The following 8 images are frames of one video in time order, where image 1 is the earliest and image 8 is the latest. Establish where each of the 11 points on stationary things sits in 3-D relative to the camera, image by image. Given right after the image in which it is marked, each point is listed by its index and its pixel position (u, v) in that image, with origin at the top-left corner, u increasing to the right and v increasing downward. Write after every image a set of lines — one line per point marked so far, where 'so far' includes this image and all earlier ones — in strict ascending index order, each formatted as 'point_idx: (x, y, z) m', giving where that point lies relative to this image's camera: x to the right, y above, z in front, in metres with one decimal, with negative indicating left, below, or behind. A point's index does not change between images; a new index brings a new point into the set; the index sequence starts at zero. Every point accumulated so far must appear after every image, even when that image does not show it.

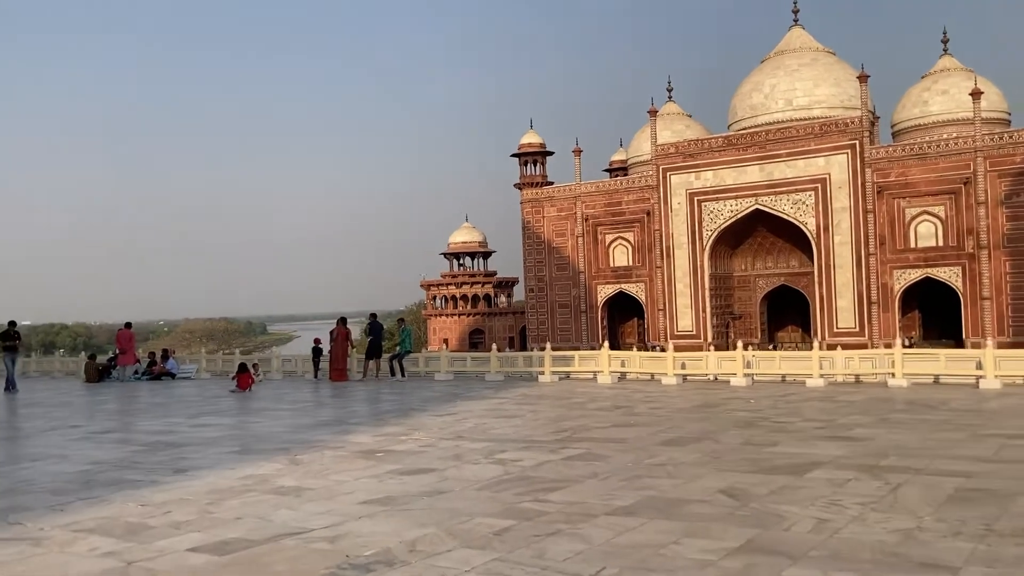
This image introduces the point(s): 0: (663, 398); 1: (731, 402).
0: (+1.9, -1.4, +11.7) m
1: (+2.5, -1.3, +10.8) m
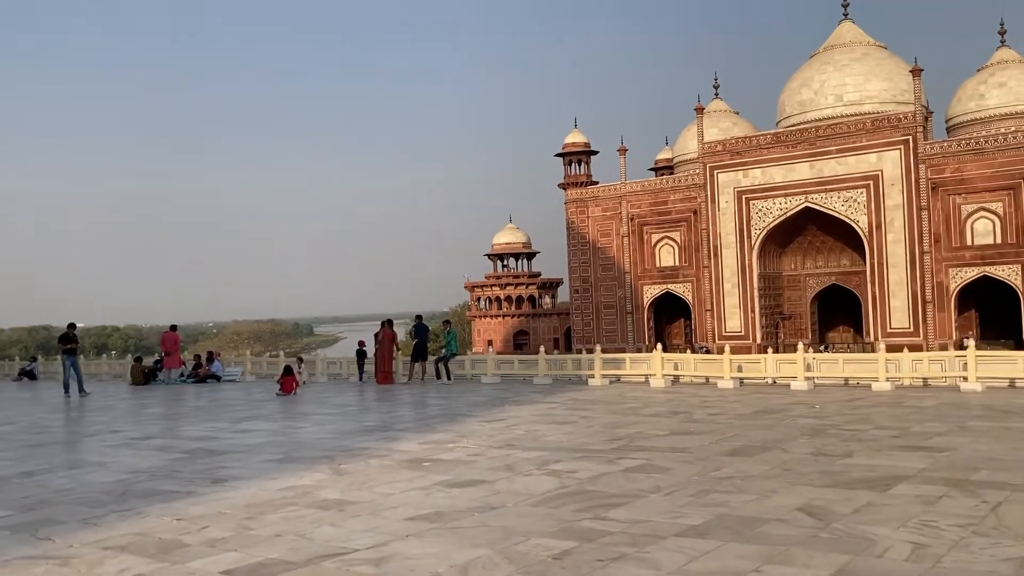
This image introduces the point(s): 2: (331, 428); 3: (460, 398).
0: (+2.5, -1.4, +11.2) m
1: (+3.1, -1.3, +10.3) m
2: (-1.9, -1.5, +10.1) m
3: (-0.7, -1.6, +14.2) m
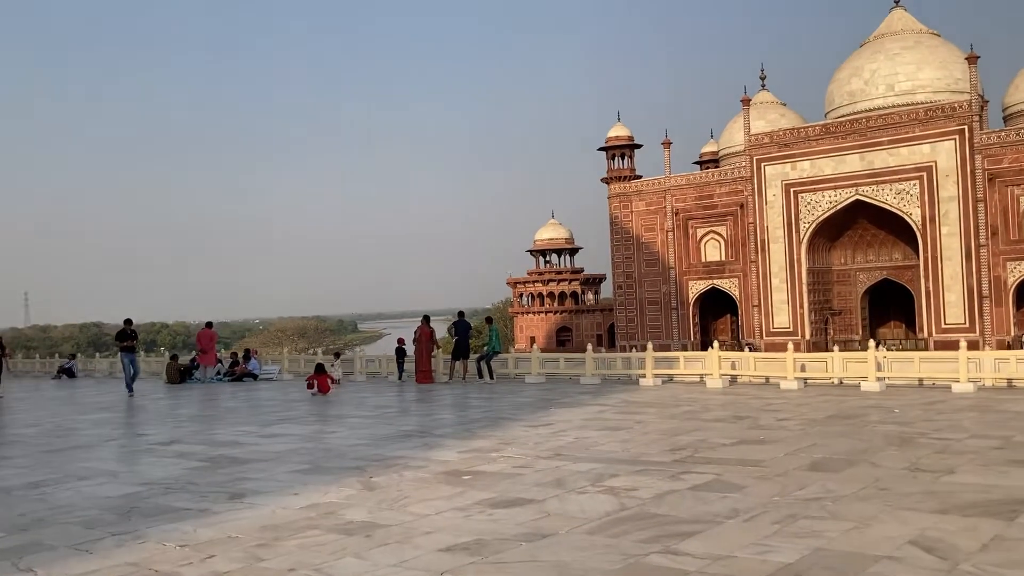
0: (+3.0, -1.3, +10.3) m
1: (+3.6, -1.2, +9.3) m
2: (-1.5, -1.4, +9.4) m
3: (-0.1, -1.6, +13.4) m
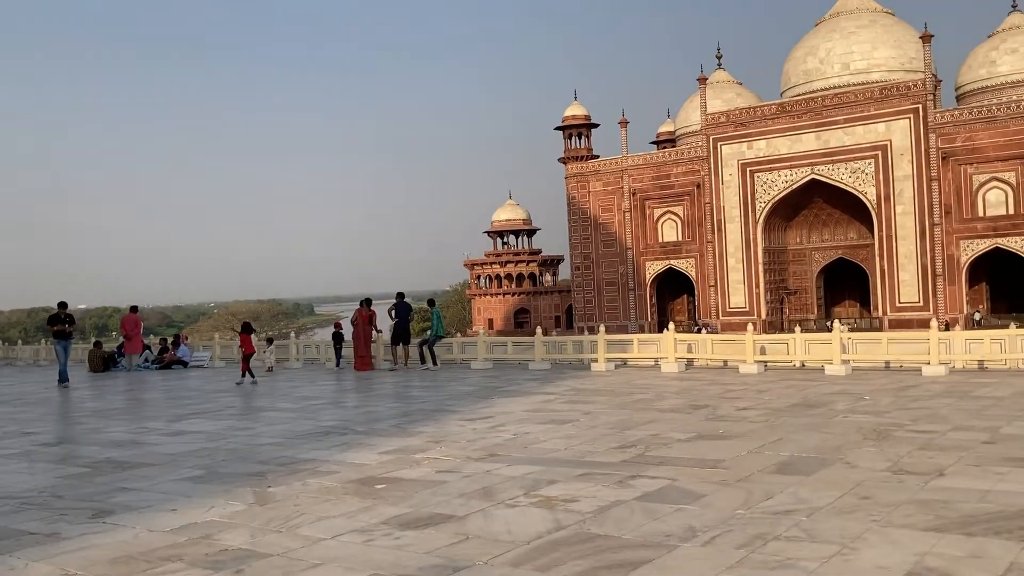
0: (+2.4, -1.1, +9.5) m
1: (+3.0, -1.0, +8.5) m
2: (-2.0, -1.3, +8.4) m
3: (-0.9, -1.3, +12.5) m
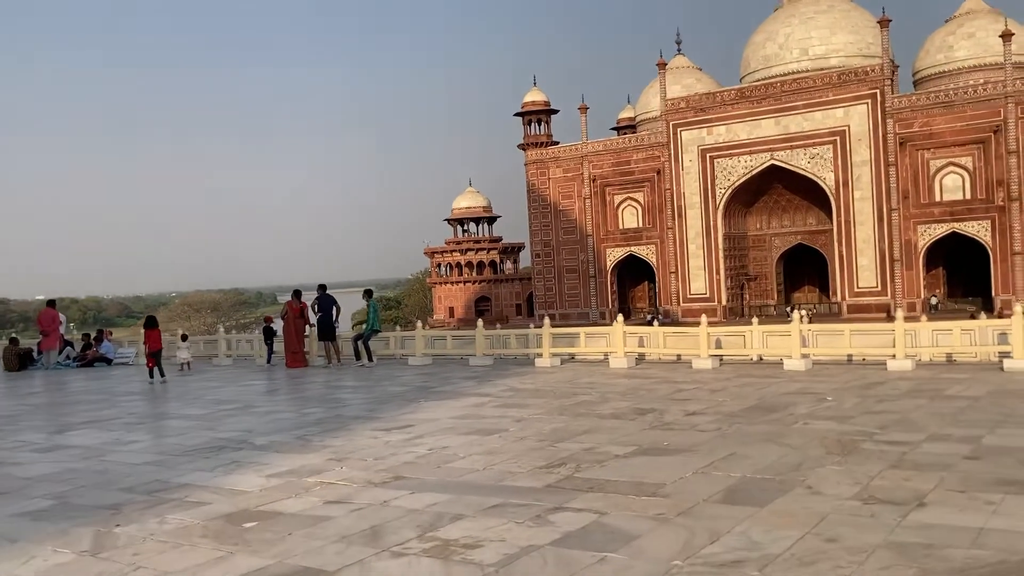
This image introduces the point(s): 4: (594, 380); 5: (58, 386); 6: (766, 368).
0: (+1.7, -1.0, +8.6) m
1: (+2.3, -0.9, +7.7) m
2: (-2.7, -1.2, +7.3) m
3: (-1.6, -1.2, +11.5) m
4: (+0.9, -1.0, +10.2) m
5: (-7.1, -1.5, +14.9) m
6: (+2.8, -0.9, +10.6) m
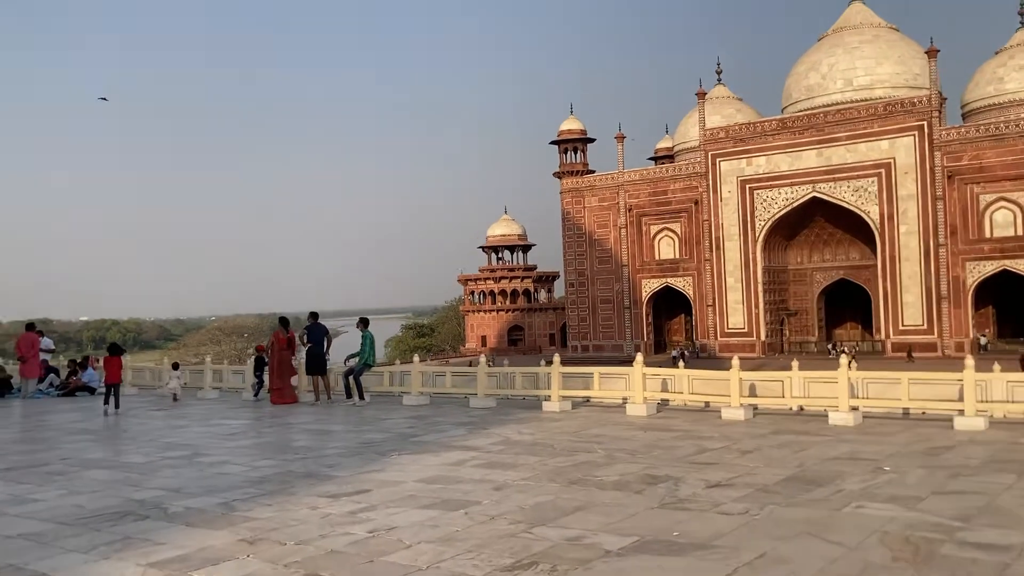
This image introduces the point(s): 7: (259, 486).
0: (+1.6, -1.3, +7.1) m
1: (+2.2, -1.2, +6.2) m
2: (-2.8, -1.4, +6.0) m
3: (-1.6, -1.5, +10.1) m
4: (+0.9, -1.3, +8.7) m
5: (-7.0, -1.9, +13.7) m
6: (+2.8, -1.3, +9.0) m
7: (-1.7, -1.4, +6.5) m
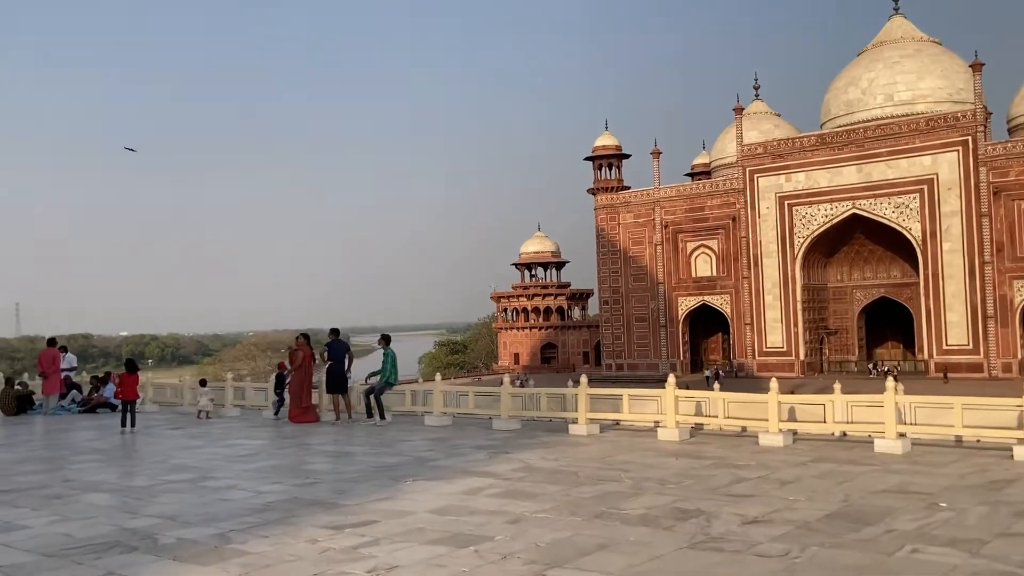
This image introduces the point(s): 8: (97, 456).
0: (+1.8, -1.4, +6.6) m
1: (+2.3, -1.3, +5.6) m
2: (-2.7, -1.5, +5.7) m
3: (-1.3, -1.7, +9.7) m
4: (+1.1, -1.5, +8.2) m
5: (-6.6, -2.1, +13.5) m
6: (+3.0, -1.4, +8.5) m
7: (-1.6, -1.5, +6.1) m
8: (-4.3, -1.7, +9.9) m
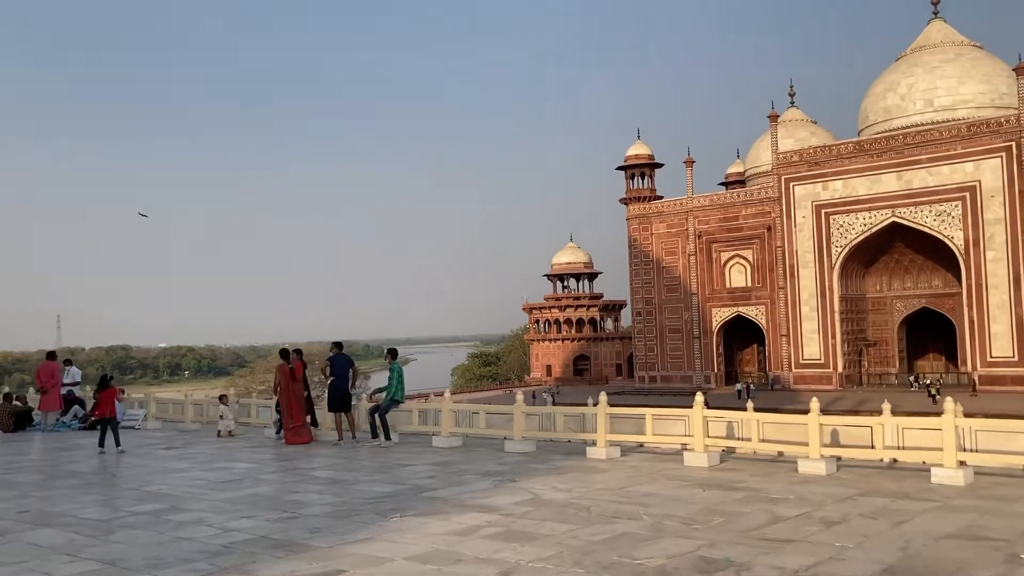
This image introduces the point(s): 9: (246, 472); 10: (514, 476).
0: (+1.8, -1.4, +5.6) m
1: (+2.3, -1.4, +4.7) m
2: (-2.7, -1.5, +4.9) m
3: (-1.2, -1.8, +8.8) m
4: (+1.1, -1.5, +7.3) m
5: (-6.4, -2.2, +12.8) m
6: (+3.1, -1.5, +7.5) m
7: (-1.6, -1.5, +5.3) m
8: (-4.2, -1.8, +9.1) m
9: (-2.7, -1.9, +9.5) m
10: (0.0, -1.6, +8.1) m
